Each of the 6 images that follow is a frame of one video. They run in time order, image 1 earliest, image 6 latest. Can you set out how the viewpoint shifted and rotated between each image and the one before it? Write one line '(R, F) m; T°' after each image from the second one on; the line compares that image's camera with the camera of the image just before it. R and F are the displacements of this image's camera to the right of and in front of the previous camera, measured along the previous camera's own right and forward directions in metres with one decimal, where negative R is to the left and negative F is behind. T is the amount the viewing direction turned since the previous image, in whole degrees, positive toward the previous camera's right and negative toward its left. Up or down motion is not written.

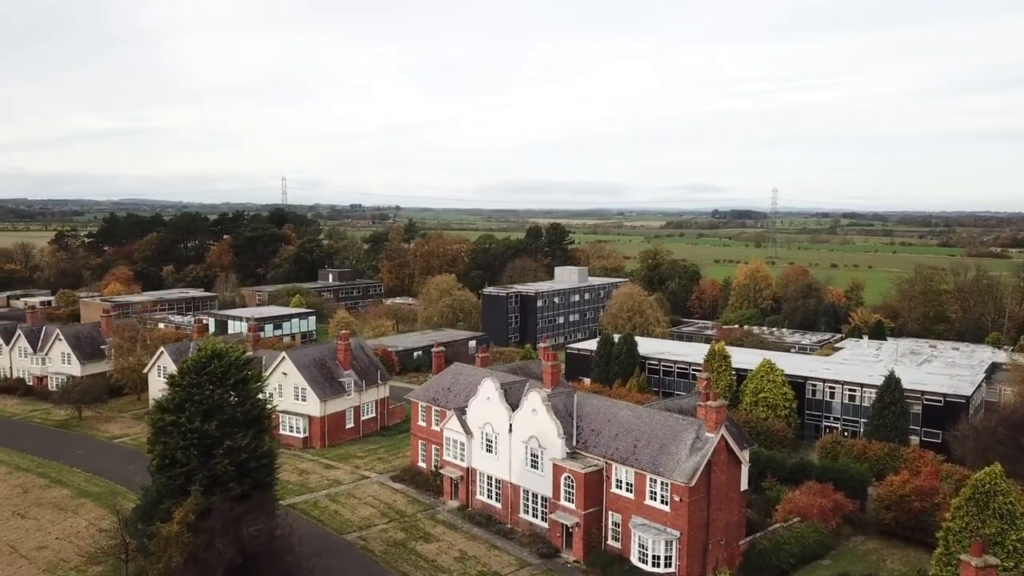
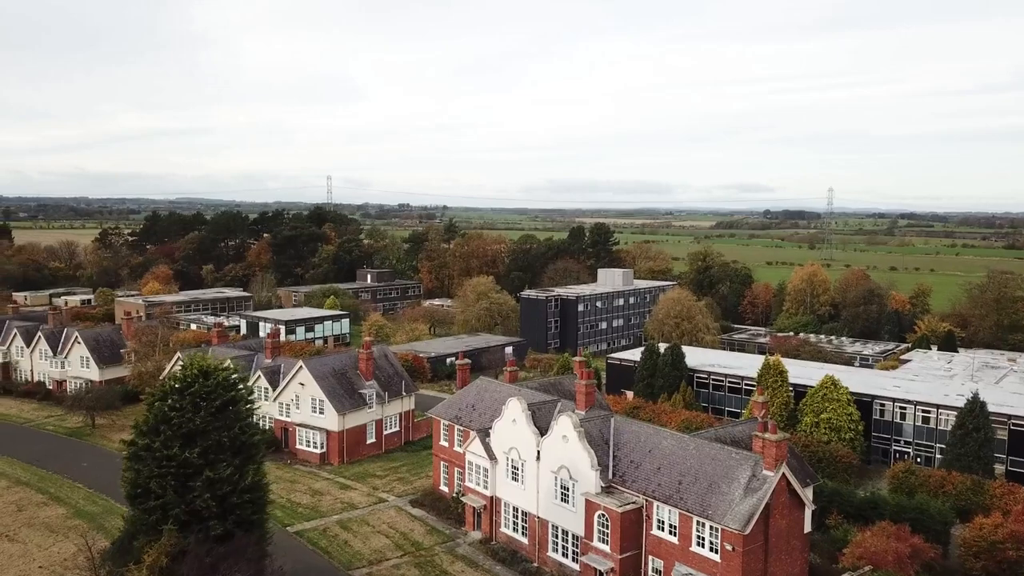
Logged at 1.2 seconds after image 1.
(+0.7, +3.9) m; -3°
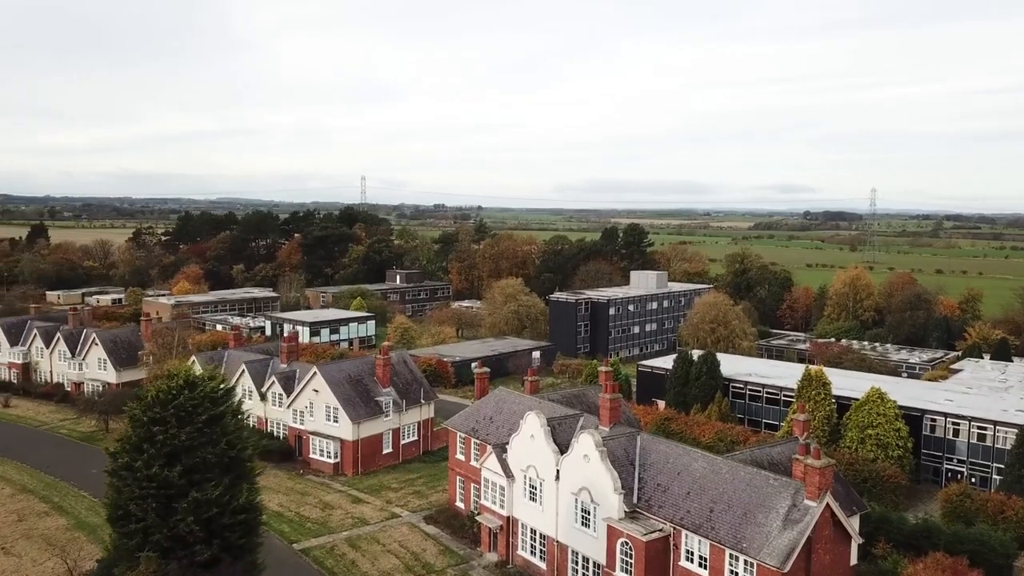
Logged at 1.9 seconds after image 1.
(+0.6, +2.2) m; -3°
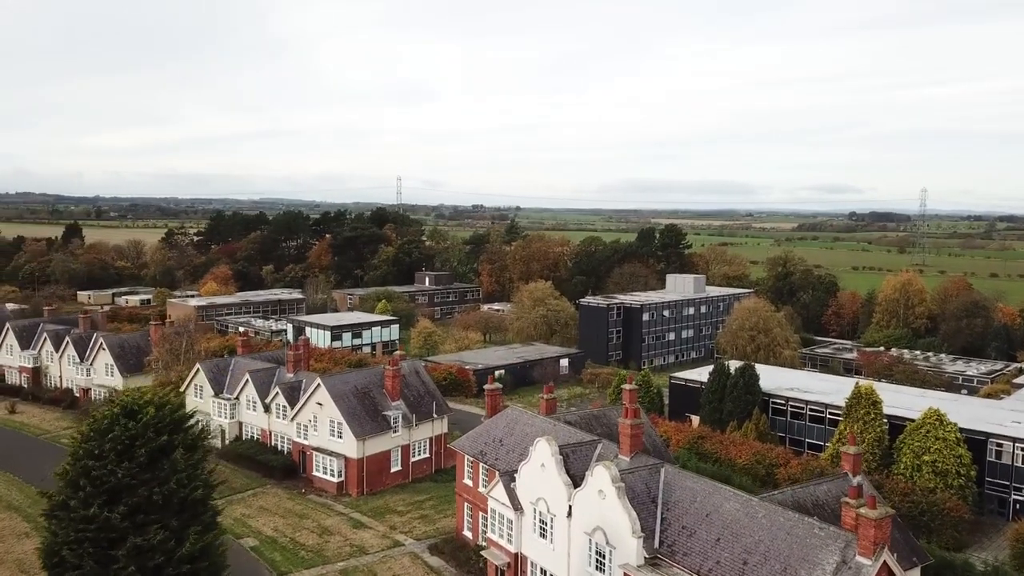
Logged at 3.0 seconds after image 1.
(+1.0, +3.2) m; -3°
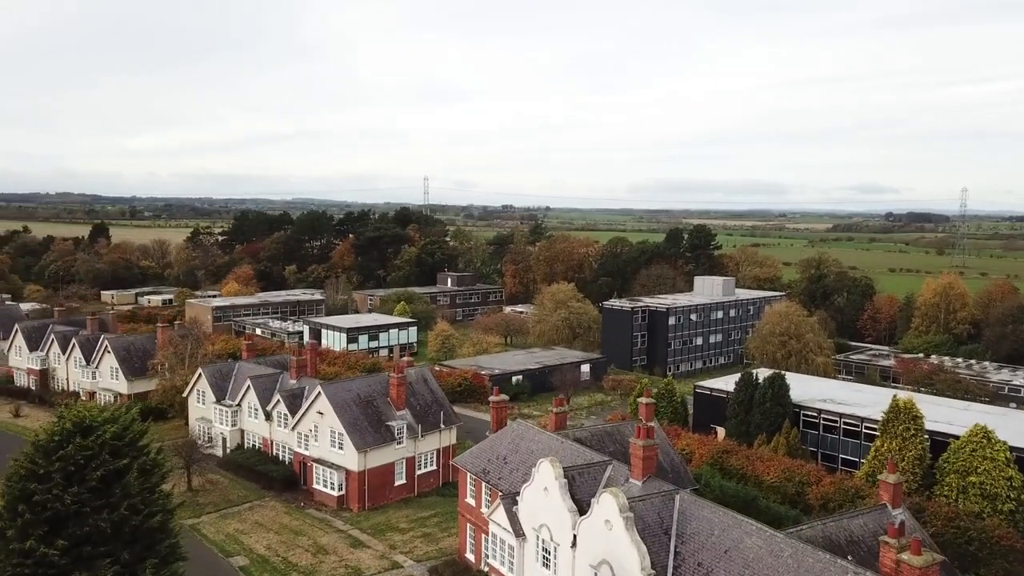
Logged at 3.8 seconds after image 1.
(+0.9, +2.3) m; -2°
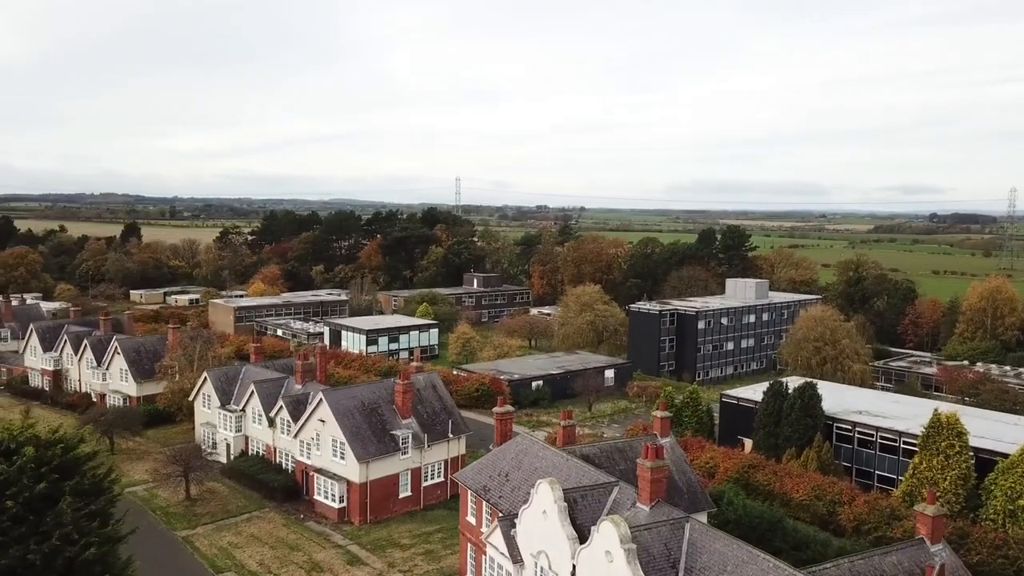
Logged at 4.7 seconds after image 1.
(+1.1, +2.0) m; -3°
